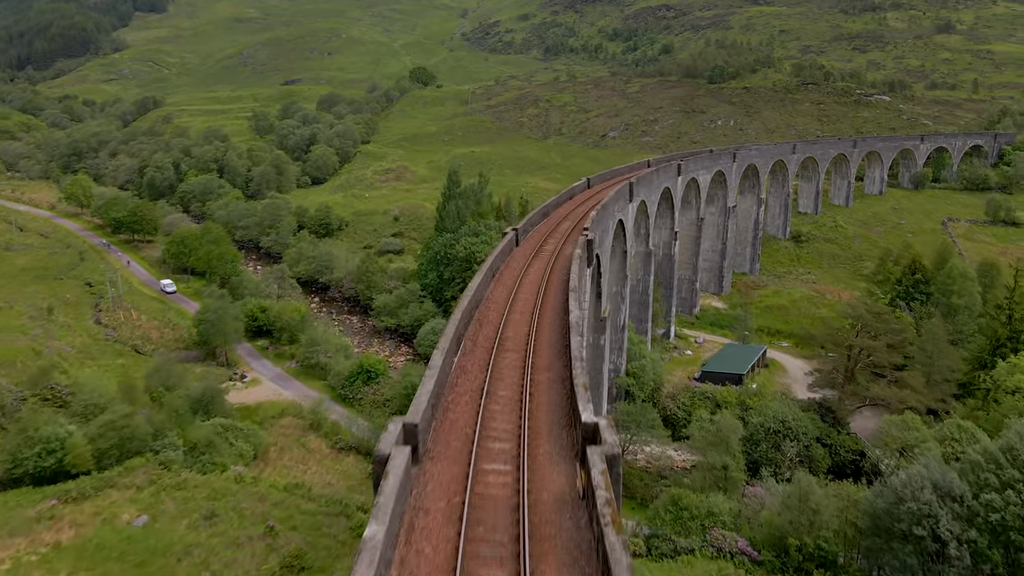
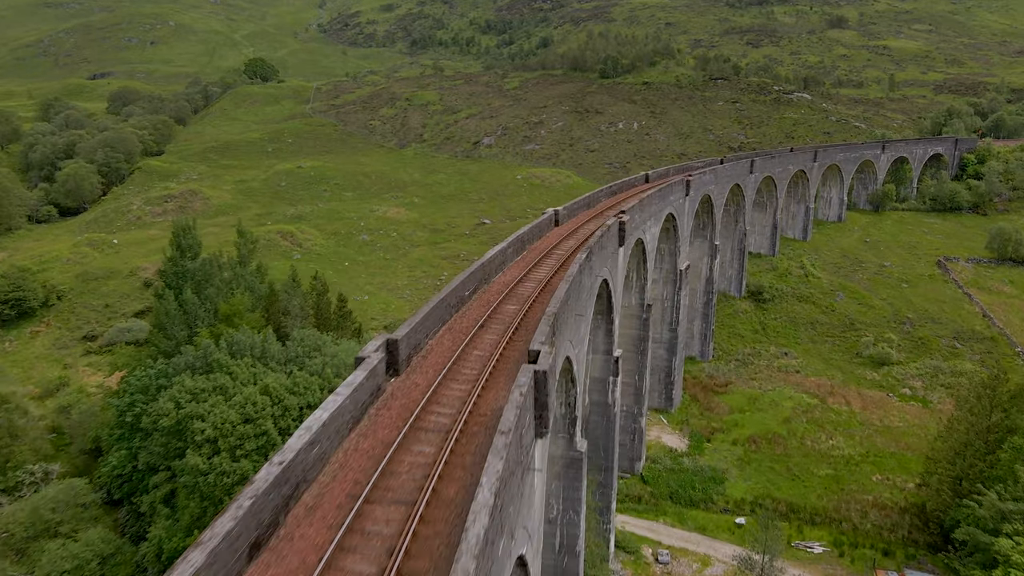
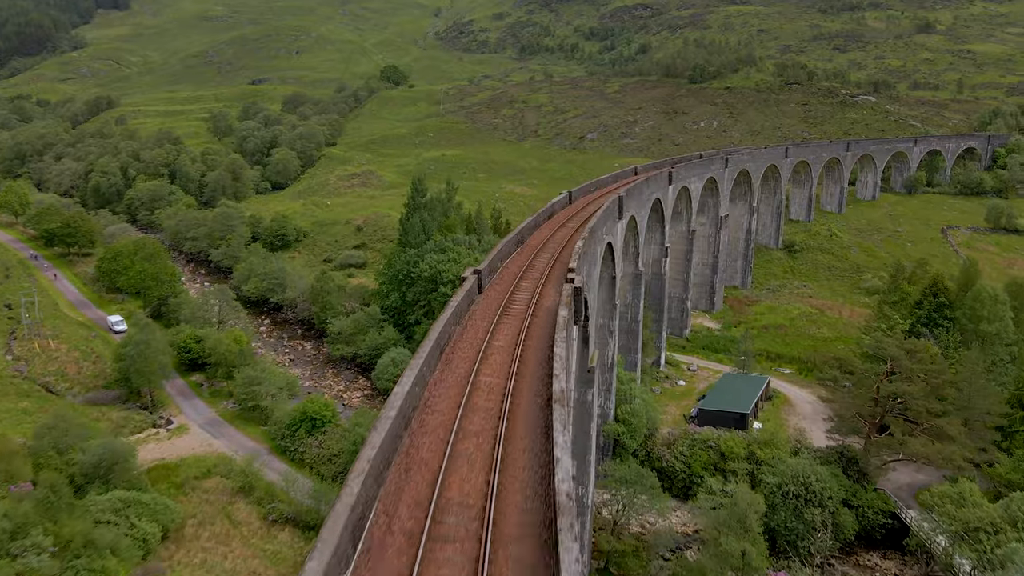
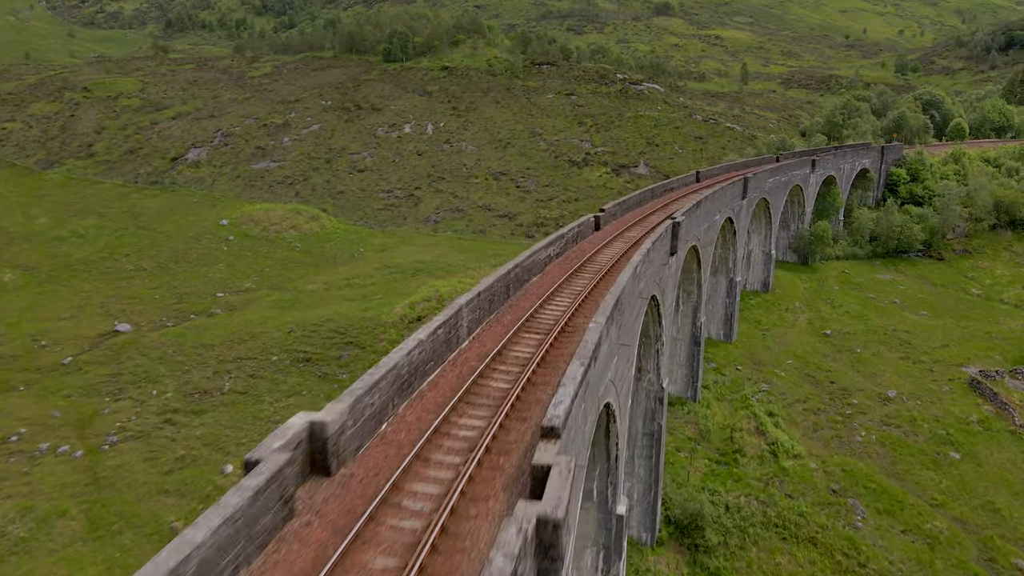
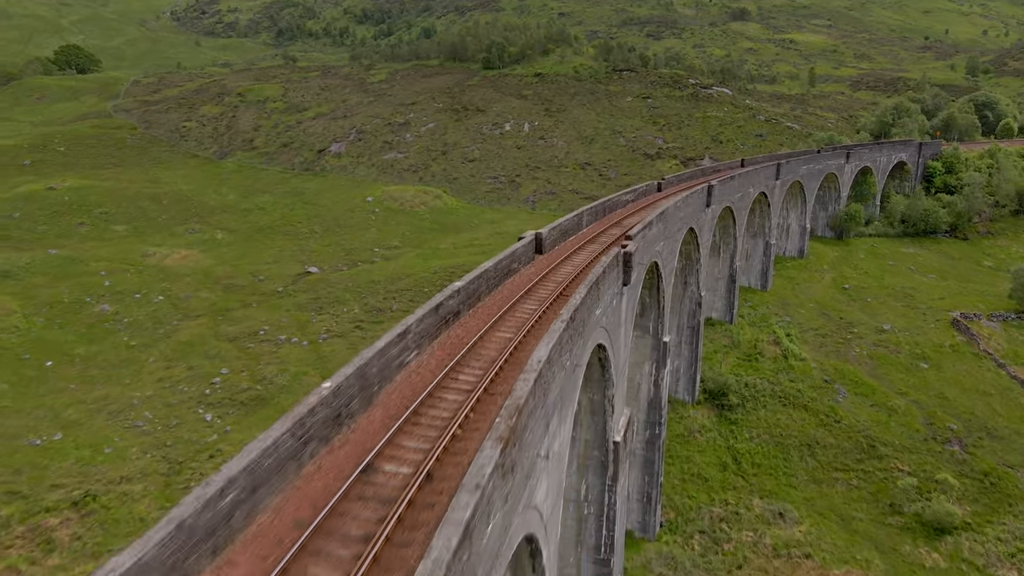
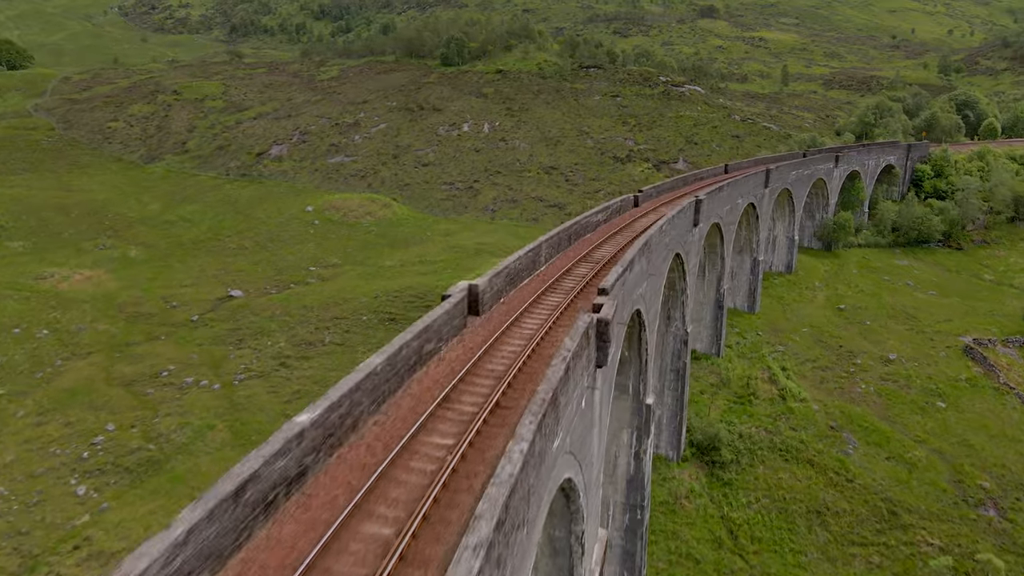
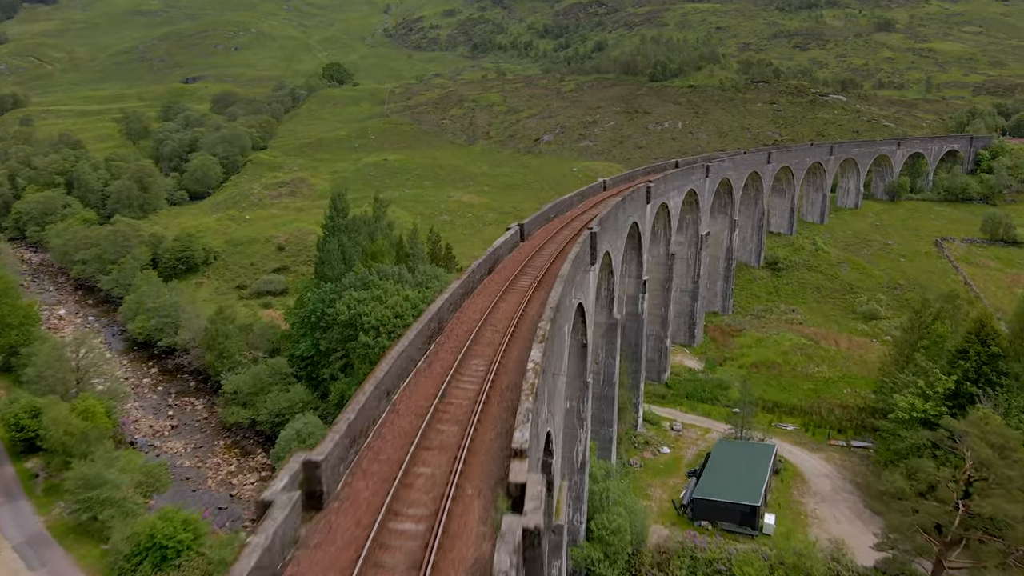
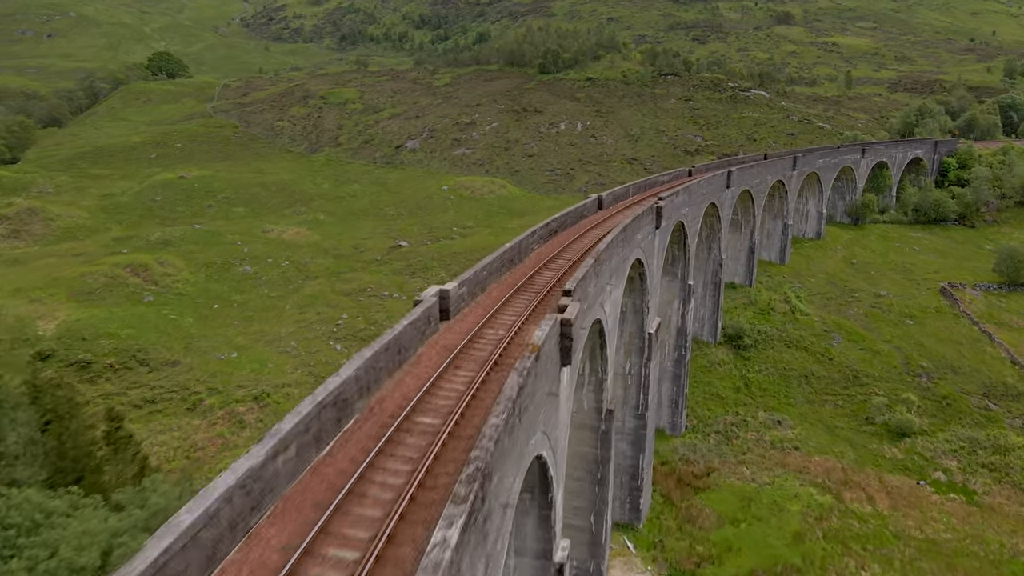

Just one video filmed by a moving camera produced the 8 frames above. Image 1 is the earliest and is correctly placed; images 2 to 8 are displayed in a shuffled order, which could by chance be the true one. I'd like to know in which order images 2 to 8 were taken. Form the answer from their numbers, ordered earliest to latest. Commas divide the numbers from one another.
3, 7, 2, 8, 5, 6, 4
